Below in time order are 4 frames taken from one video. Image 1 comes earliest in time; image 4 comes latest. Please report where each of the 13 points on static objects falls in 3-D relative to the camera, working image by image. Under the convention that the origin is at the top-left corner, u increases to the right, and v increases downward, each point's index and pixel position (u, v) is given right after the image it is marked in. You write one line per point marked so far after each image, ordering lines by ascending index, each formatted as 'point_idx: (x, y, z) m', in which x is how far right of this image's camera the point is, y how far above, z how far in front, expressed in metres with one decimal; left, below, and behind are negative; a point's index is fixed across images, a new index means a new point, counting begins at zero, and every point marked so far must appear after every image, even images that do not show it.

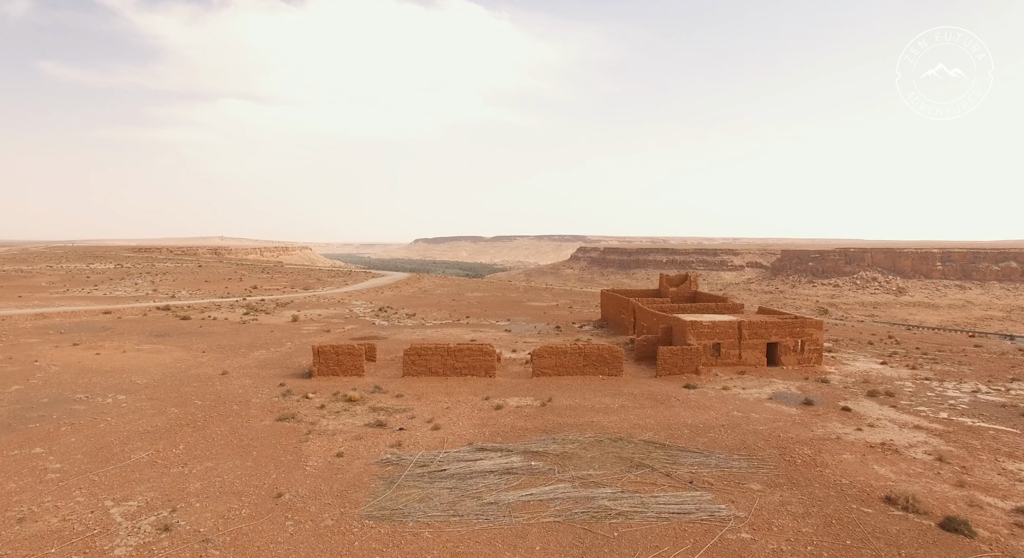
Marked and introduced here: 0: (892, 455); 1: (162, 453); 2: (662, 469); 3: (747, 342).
0: (+6.8, -3.2, +10.8) m
1: (-5.8, -2.9, +9.9) m
2: (+2.5, -3.2, +10.1) m
3: (+7.6, -2.1, +19.4) m
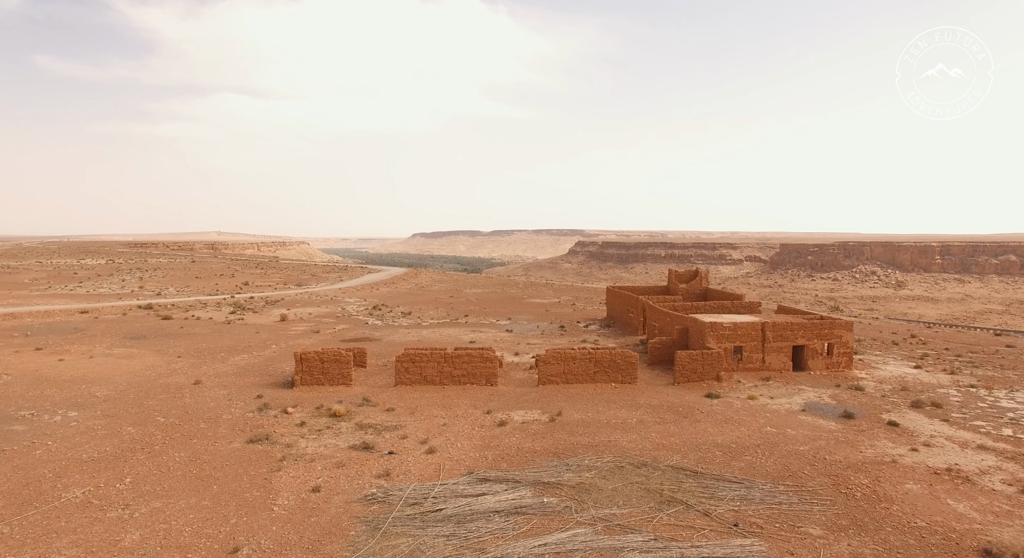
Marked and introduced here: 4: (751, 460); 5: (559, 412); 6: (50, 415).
0: (+7.0, -3.2, +9.2) m
1: (-5.6, -2.9, +8.3) m
2: (+2.6, -3.2, +8.5) m
3: (+7.7, -2.0, +17.8) m
4: (+4.2, -3.2, +10.6) m
5: (+1.0, -3.0, +13.5) m
6: (-8.9, -2.6, +11.7) m
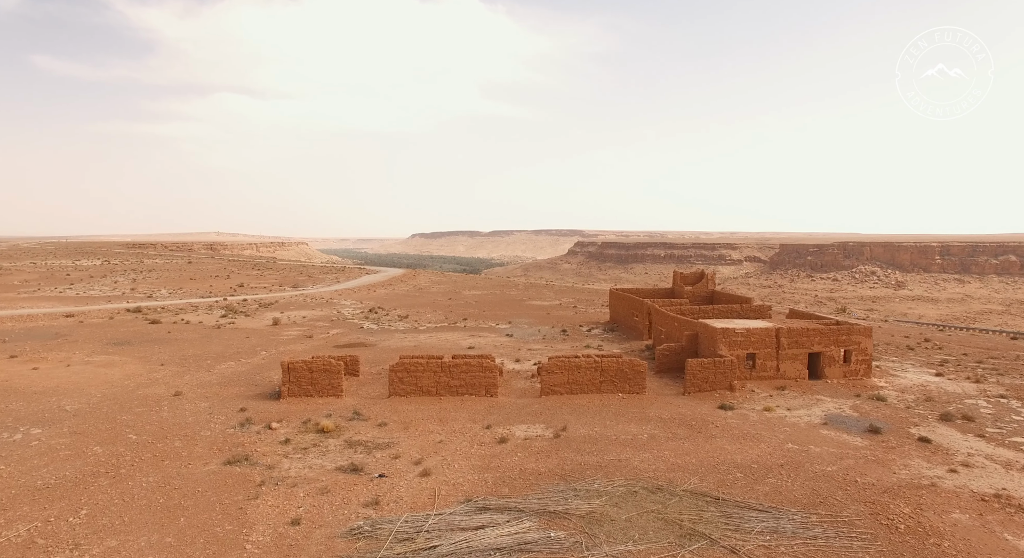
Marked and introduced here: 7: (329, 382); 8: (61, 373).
0: (+7.0, -3.2, +8.3) m
1: (-5.6, -3.0, +7.3) m
2: (+2.7, -3.3, +7.6) m
3: (+7.7, -2.1, +16.9) m
4: (+4.2, -3.3, +9.7) m
5: (+1.1, -3.1, +12.6) m
6: (-8.9, -2.7, +10.7) m
7: (-4.4, -2.5, +14.4) m
8: (-12.0, -2.5, +16.0) m
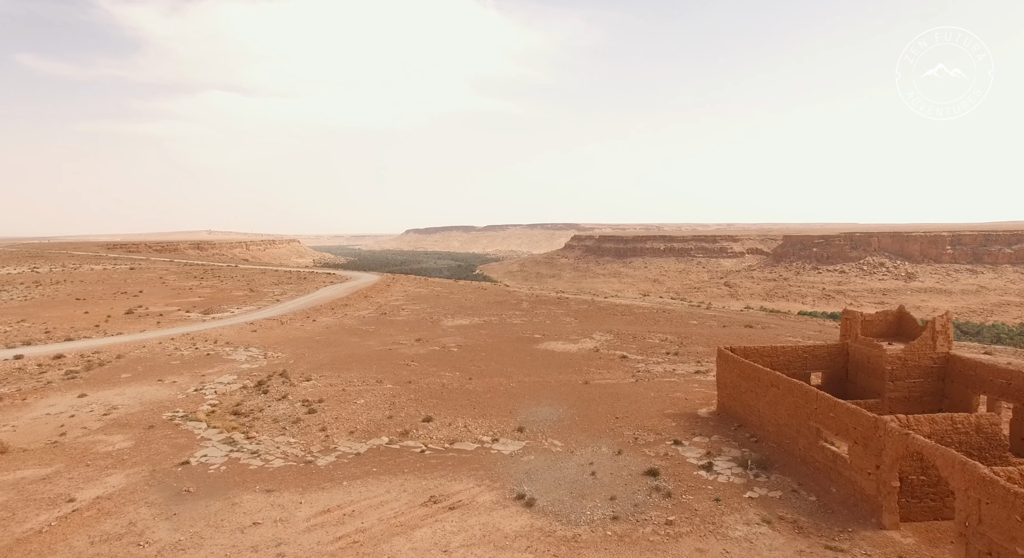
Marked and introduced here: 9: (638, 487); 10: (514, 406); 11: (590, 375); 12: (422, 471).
0: (+7.5, -4.7, -7.1) m
1: (-5.1, -4.6, -8.2) m
2: (+3.2, -4.8, -7.8) m
3: (+8.1, -3.4, +1.5) m
4: (+4.7, -4.7, -5.8) m
5: (+1.5, -4.5, -2.9) m
6: (-8.4, -4.4, -4.8) m
7: (-4.0, -4.0, -1.1) m
8: (-11.6, -4.1, +0.5) m
9: (+2.2, -3.7, +11.2) m
10: (+0.1, -3.3, +16.3) m
11: (+2.7, -3.1, +19.9) m
12: (-1.7, -3.6, +11.9) m
